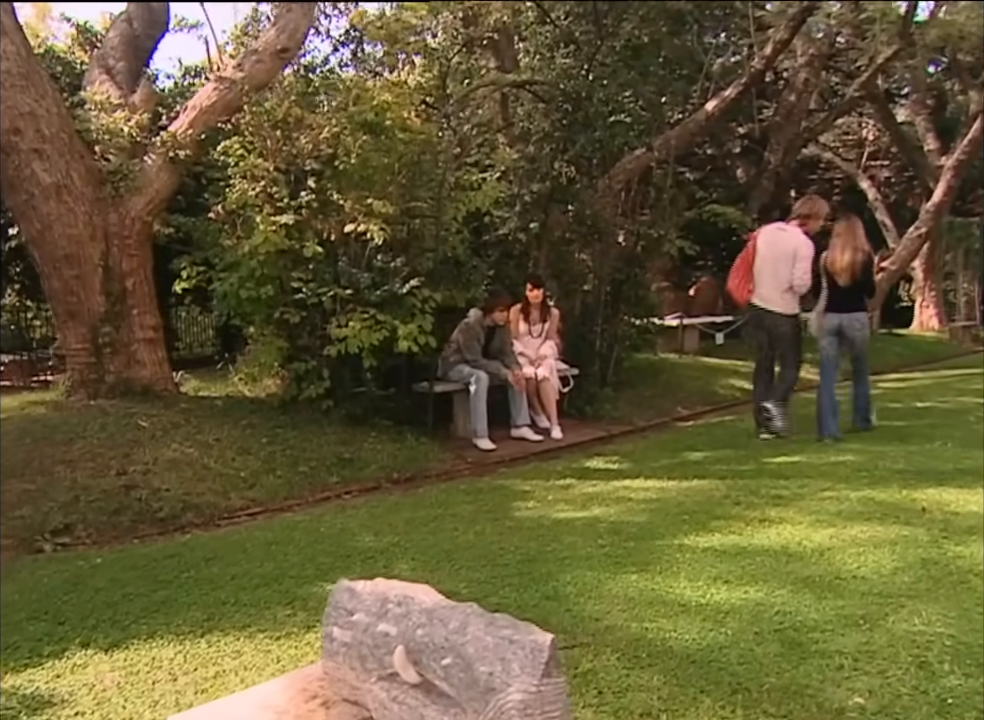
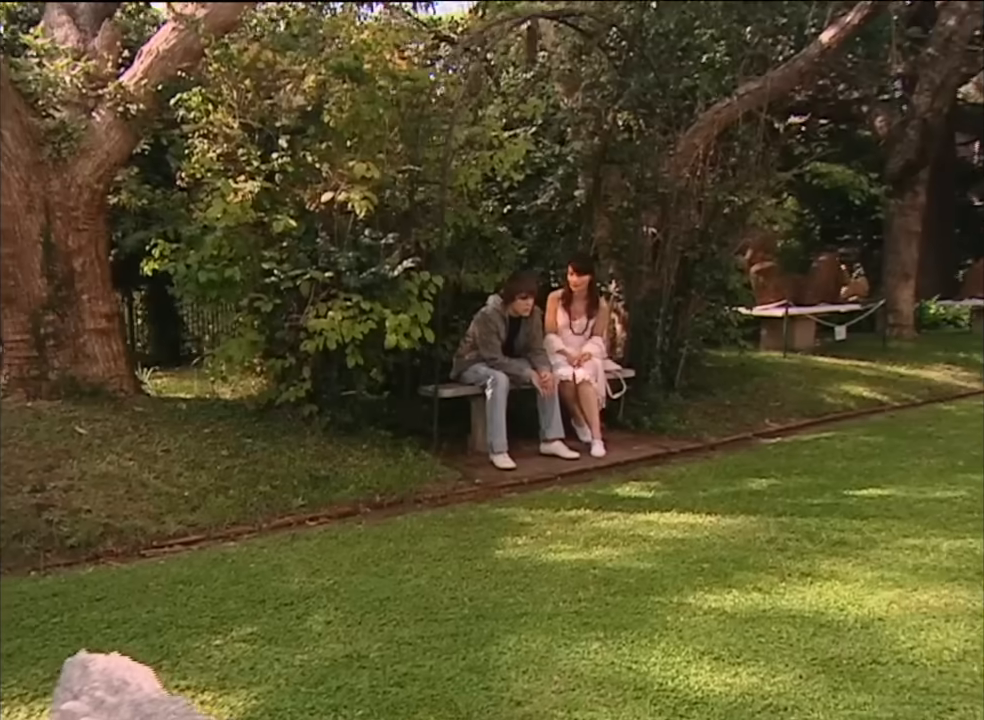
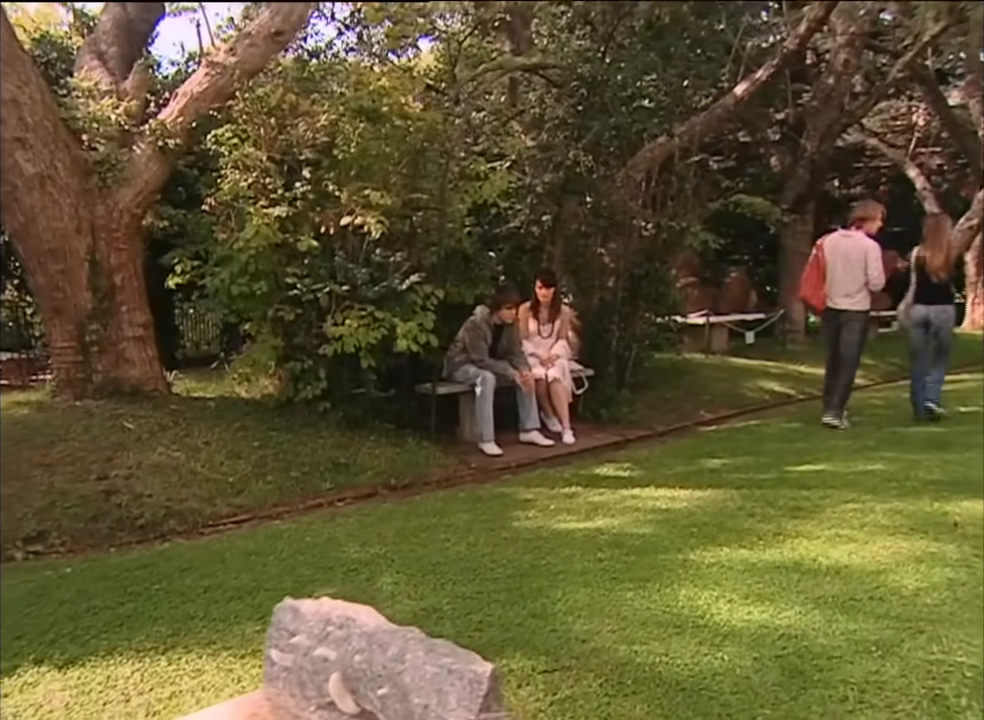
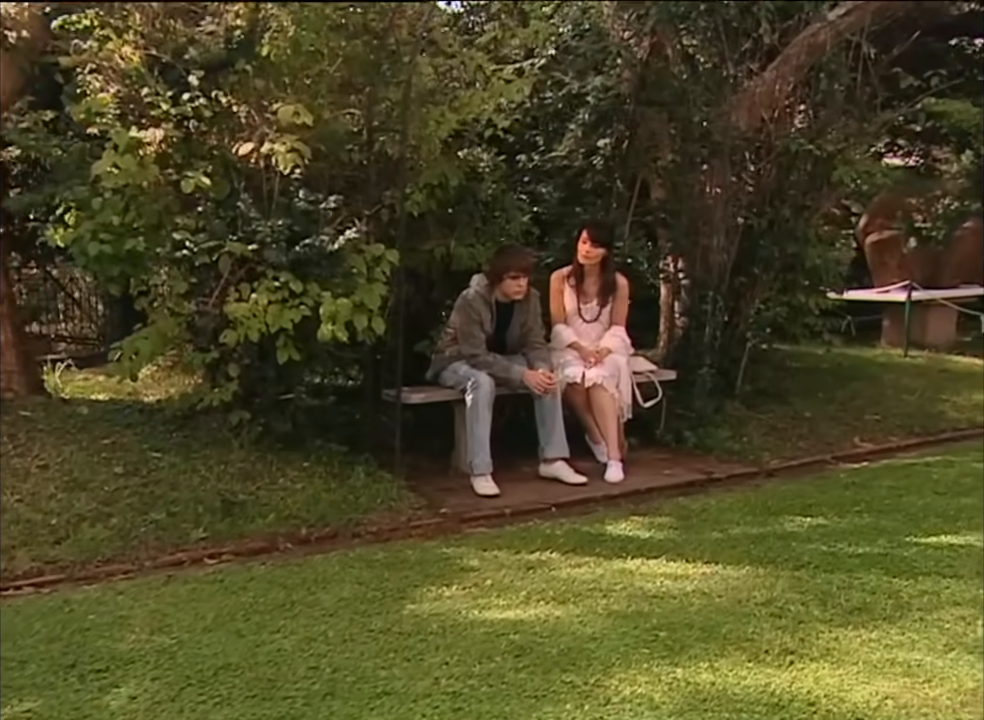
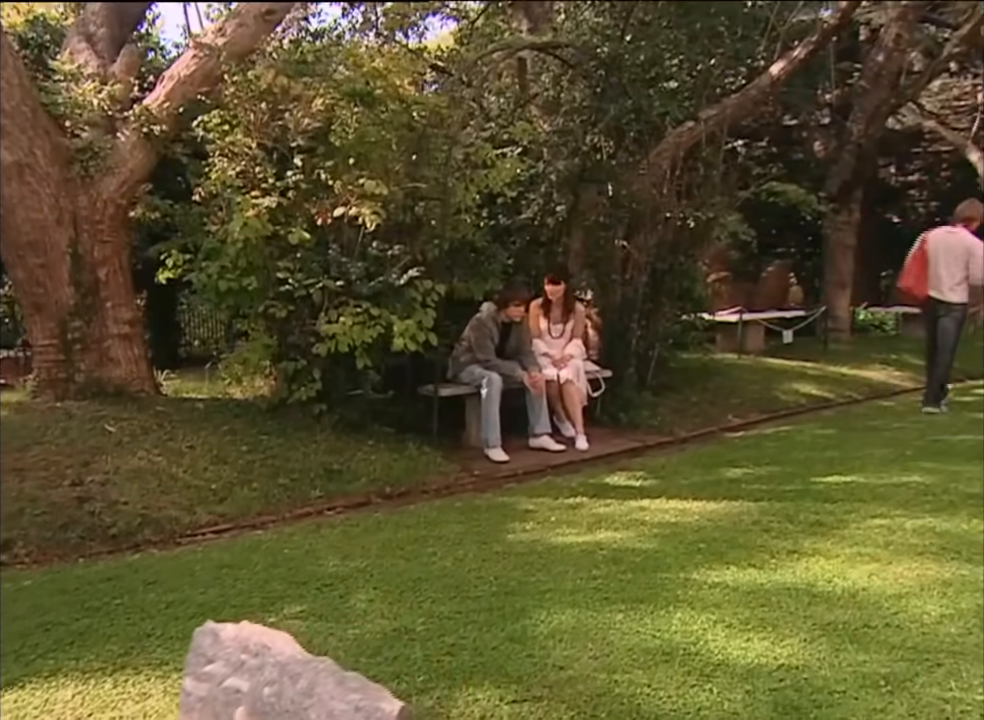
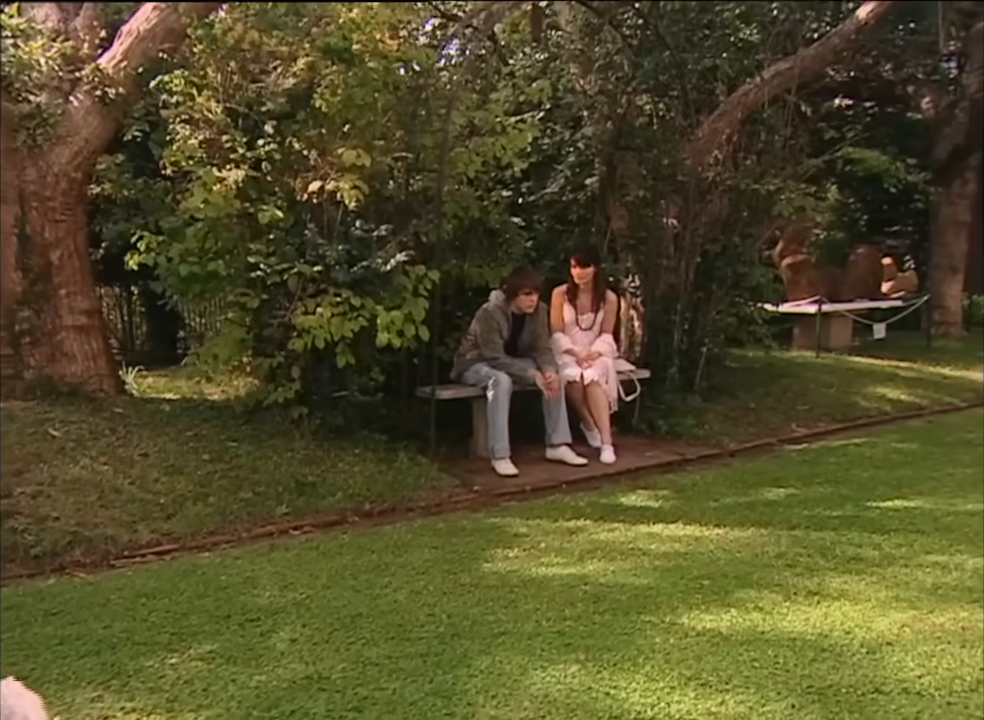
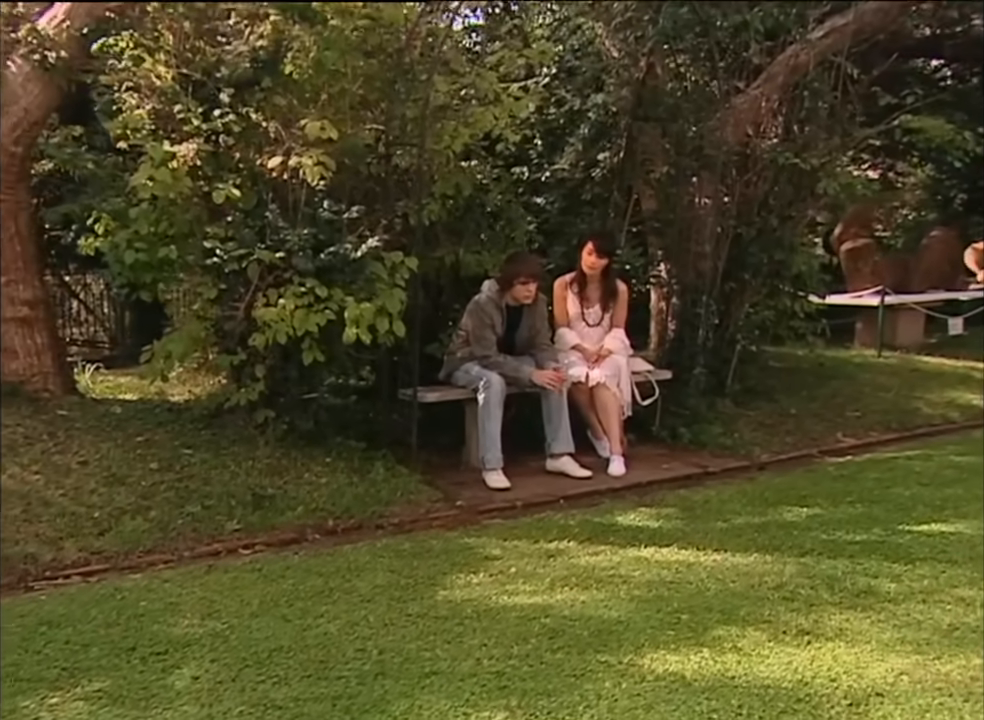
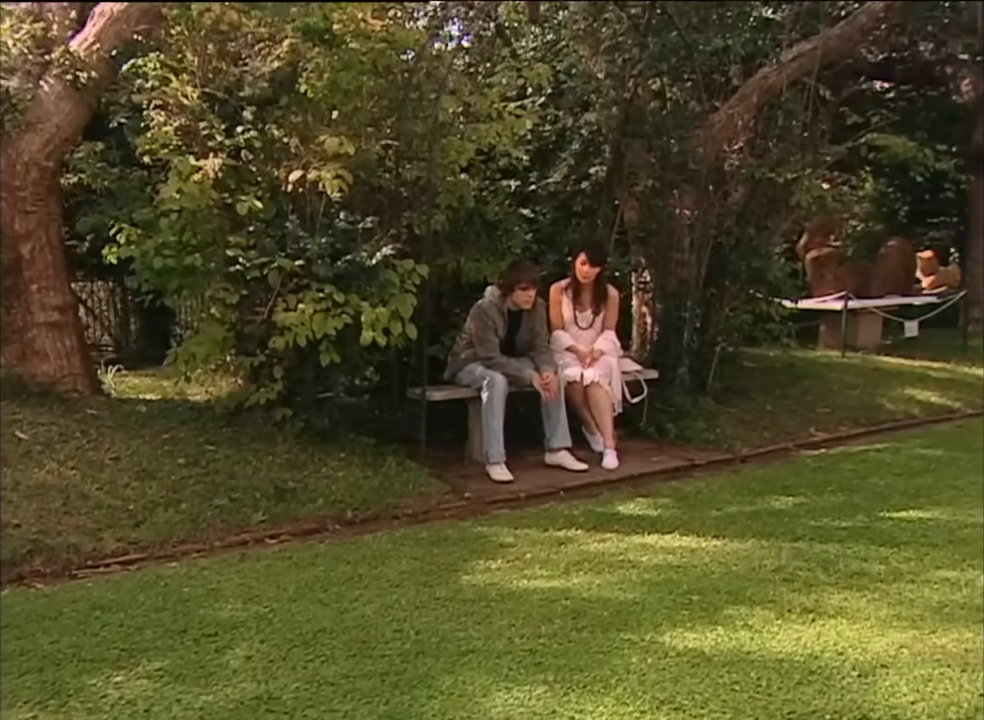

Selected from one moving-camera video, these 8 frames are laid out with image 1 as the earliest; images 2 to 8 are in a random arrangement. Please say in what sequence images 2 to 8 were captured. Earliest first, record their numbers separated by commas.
3, 5, 2, 6, 8, 7, 4
